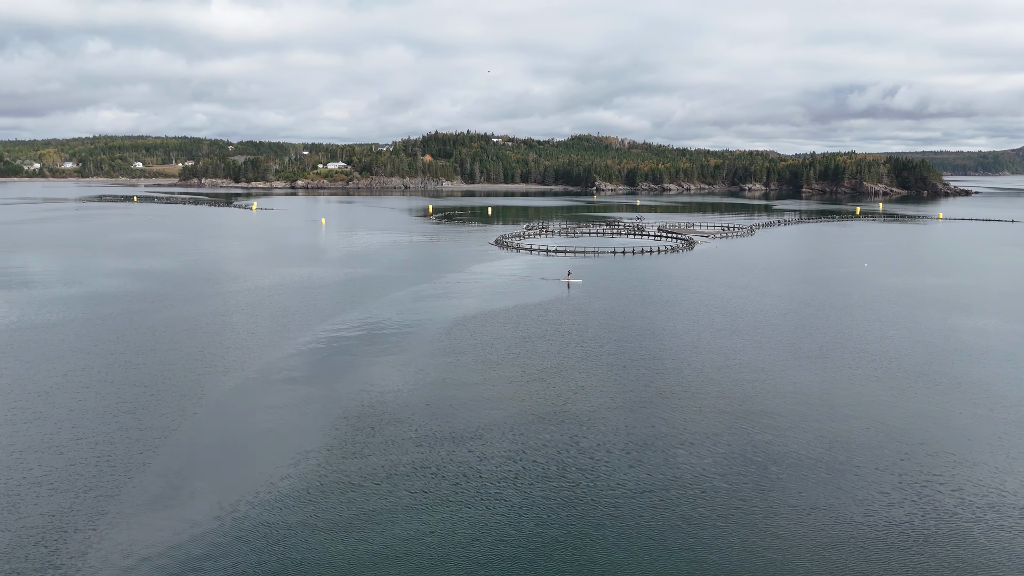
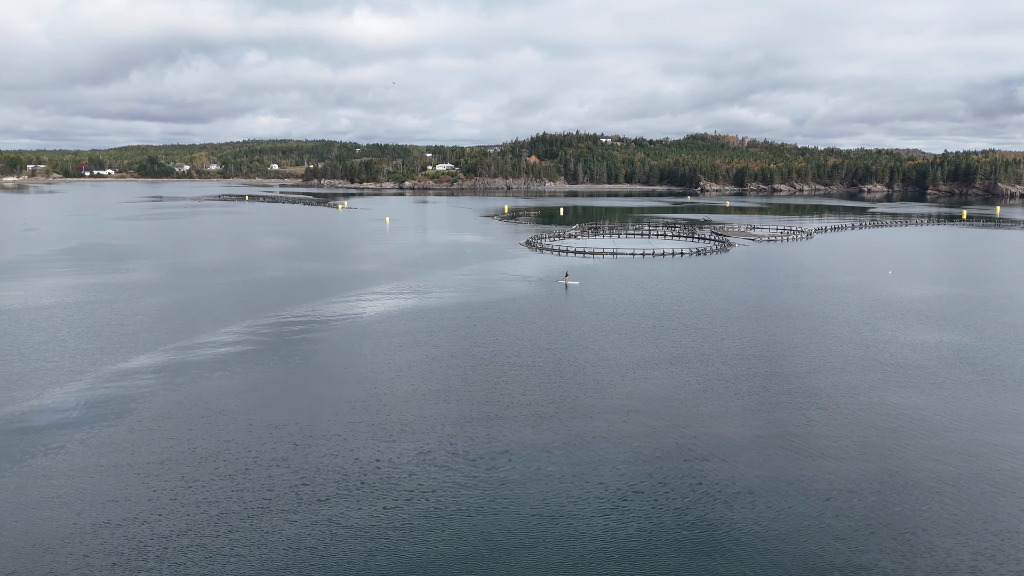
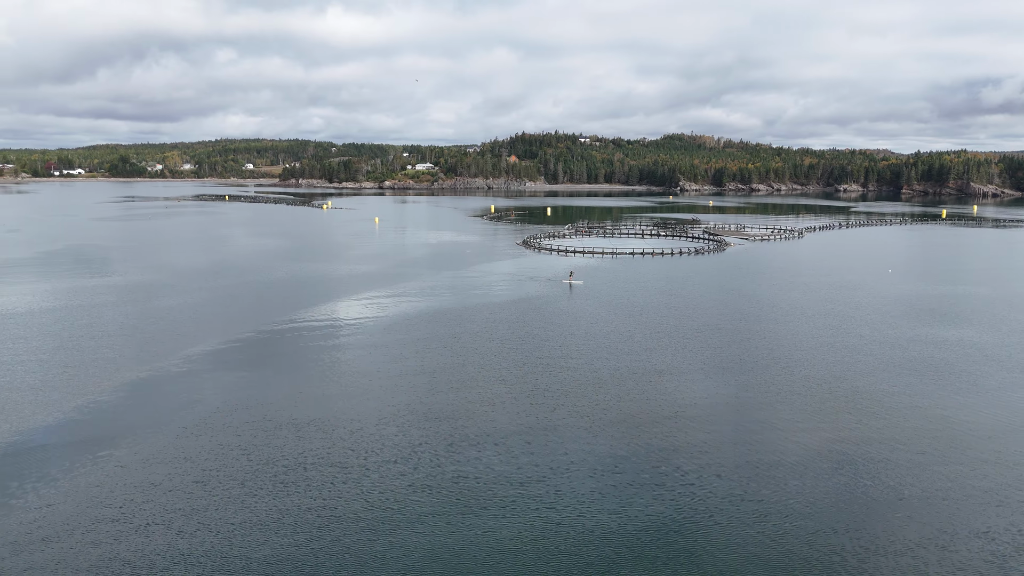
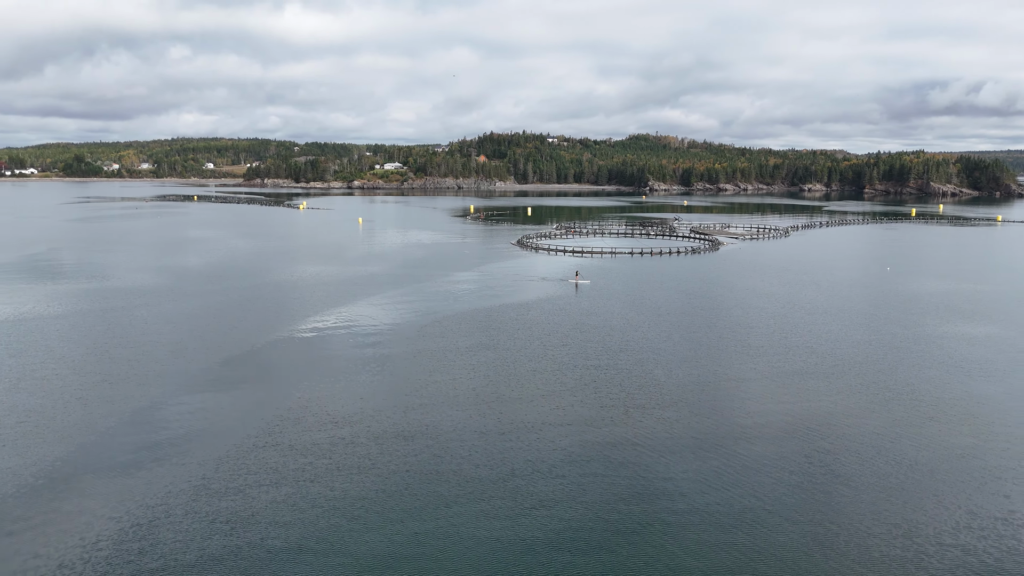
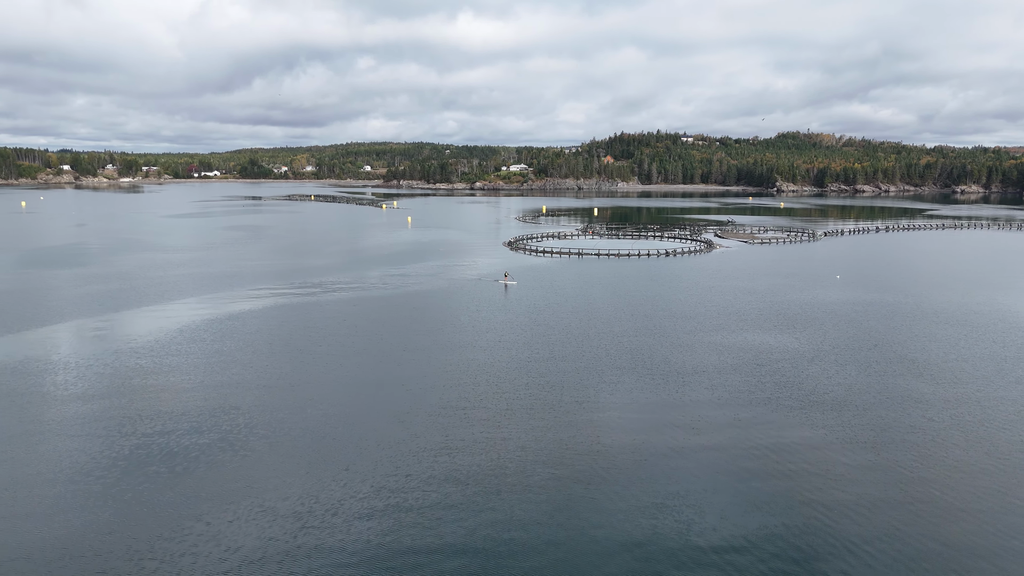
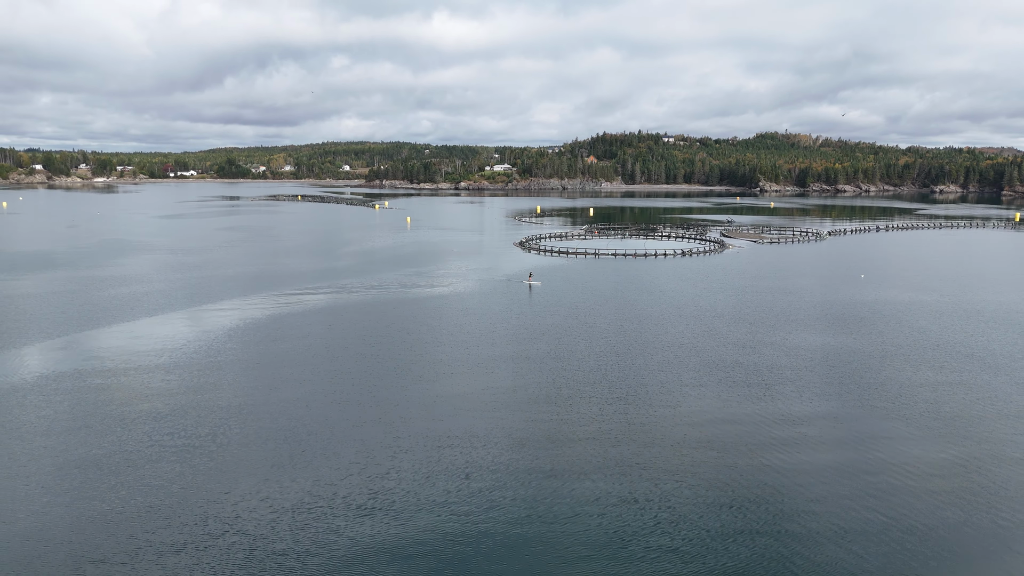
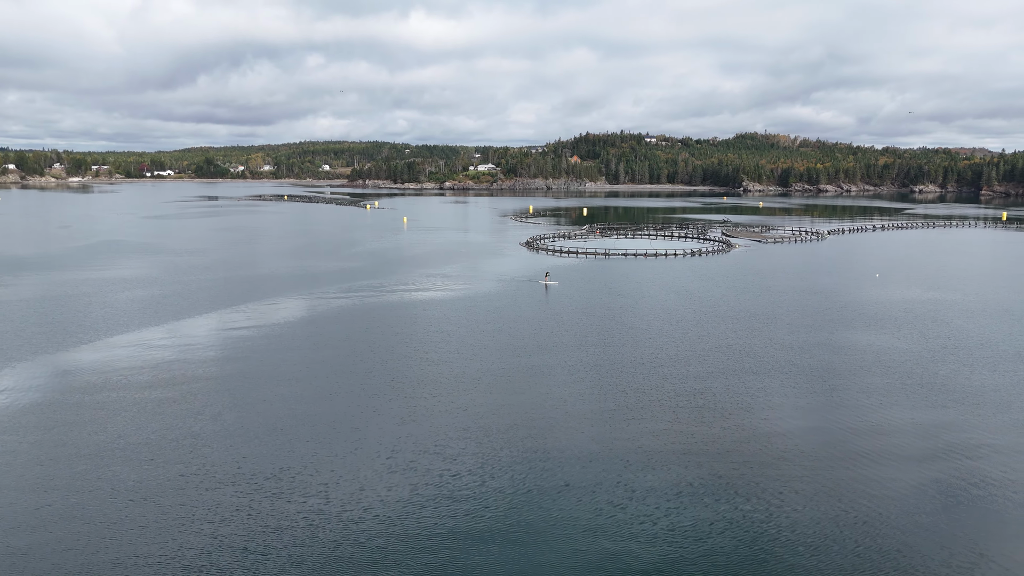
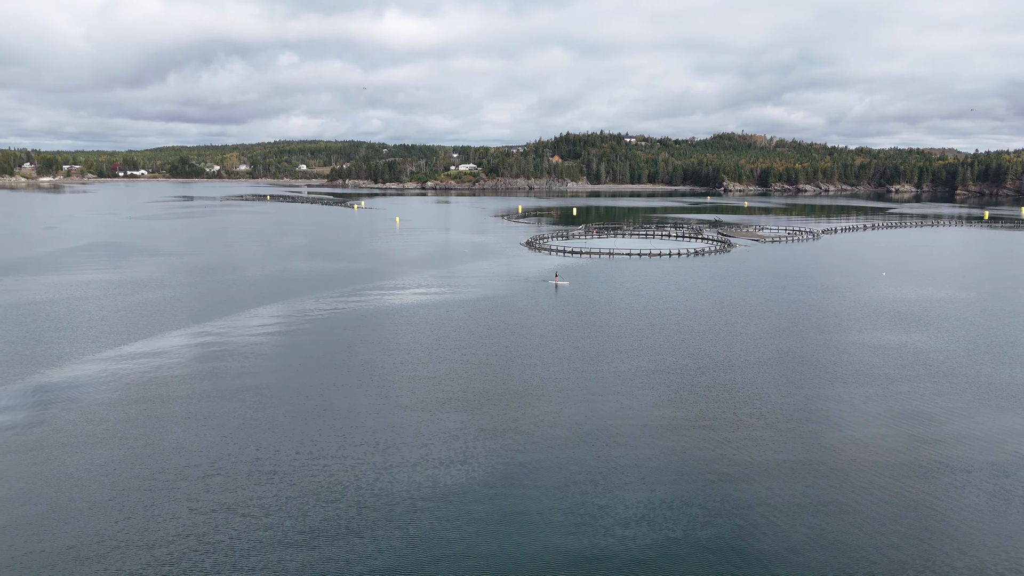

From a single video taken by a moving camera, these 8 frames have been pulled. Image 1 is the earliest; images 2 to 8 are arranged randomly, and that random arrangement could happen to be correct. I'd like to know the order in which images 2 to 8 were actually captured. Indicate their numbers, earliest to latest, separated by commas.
4, 3, 2, 8, 7, 6, 5
